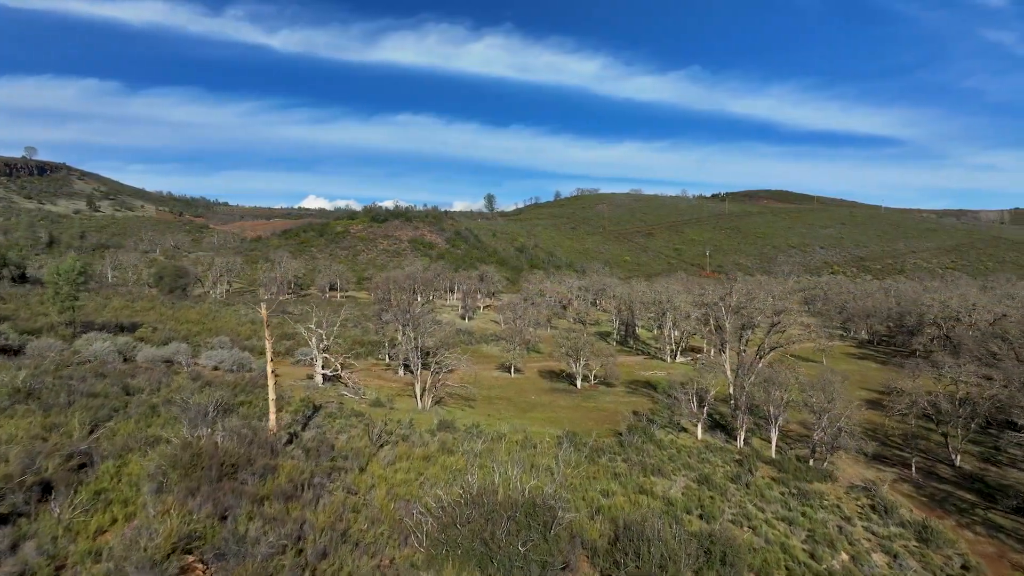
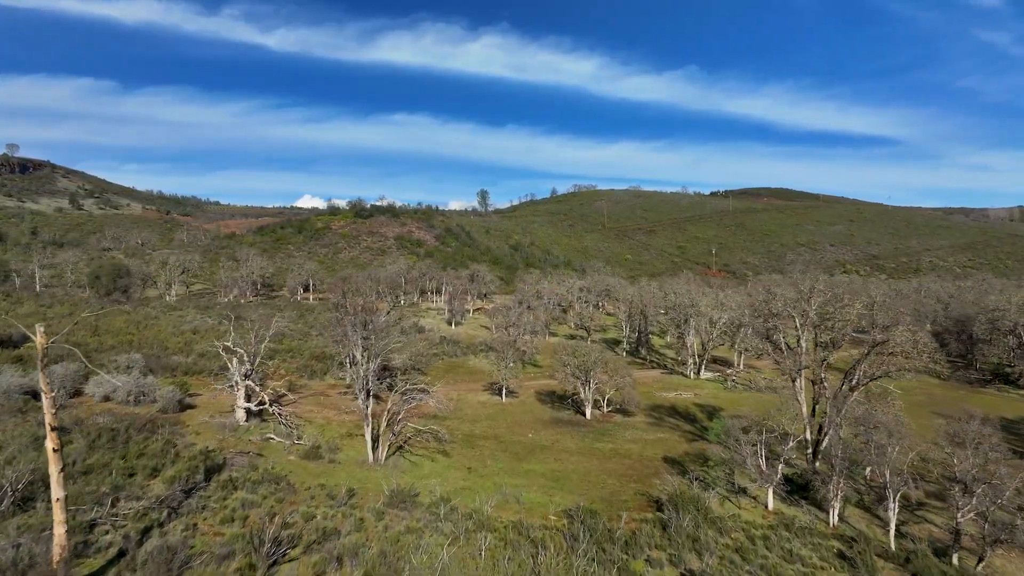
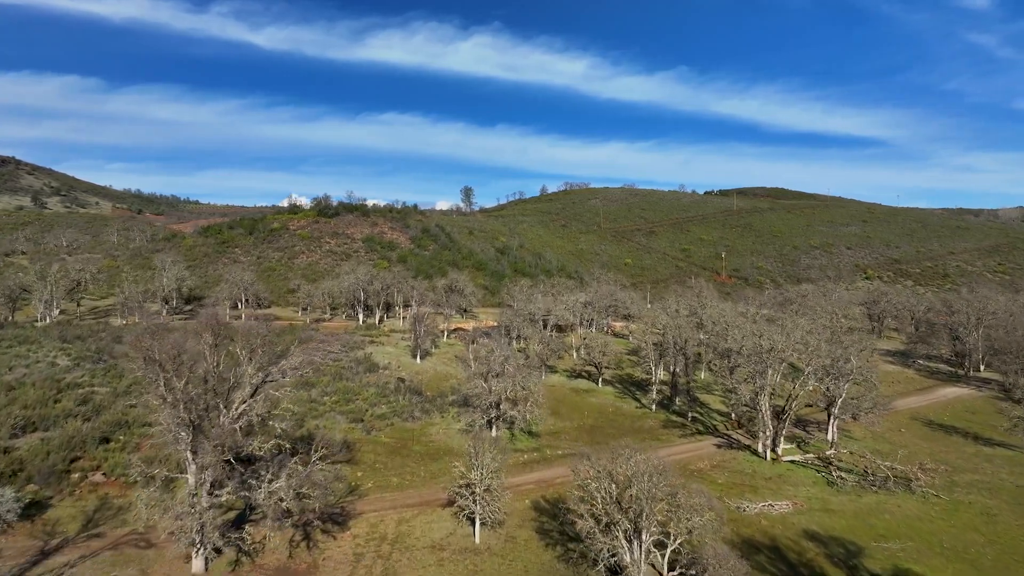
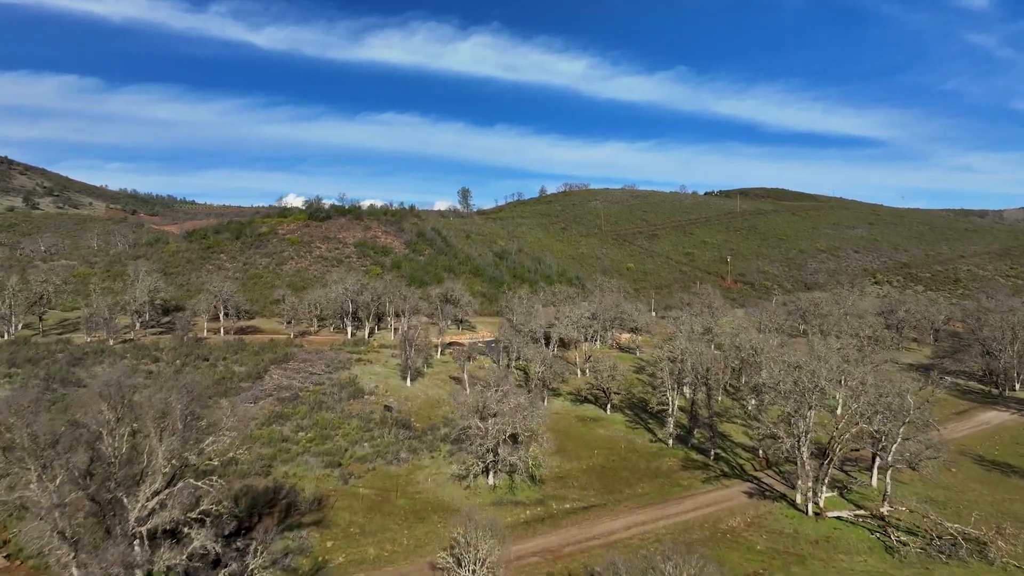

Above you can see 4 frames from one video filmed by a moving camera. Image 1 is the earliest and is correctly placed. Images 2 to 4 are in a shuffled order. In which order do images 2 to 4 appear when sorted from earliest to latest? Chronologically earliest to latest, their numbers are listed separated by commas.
2, 3, 4
